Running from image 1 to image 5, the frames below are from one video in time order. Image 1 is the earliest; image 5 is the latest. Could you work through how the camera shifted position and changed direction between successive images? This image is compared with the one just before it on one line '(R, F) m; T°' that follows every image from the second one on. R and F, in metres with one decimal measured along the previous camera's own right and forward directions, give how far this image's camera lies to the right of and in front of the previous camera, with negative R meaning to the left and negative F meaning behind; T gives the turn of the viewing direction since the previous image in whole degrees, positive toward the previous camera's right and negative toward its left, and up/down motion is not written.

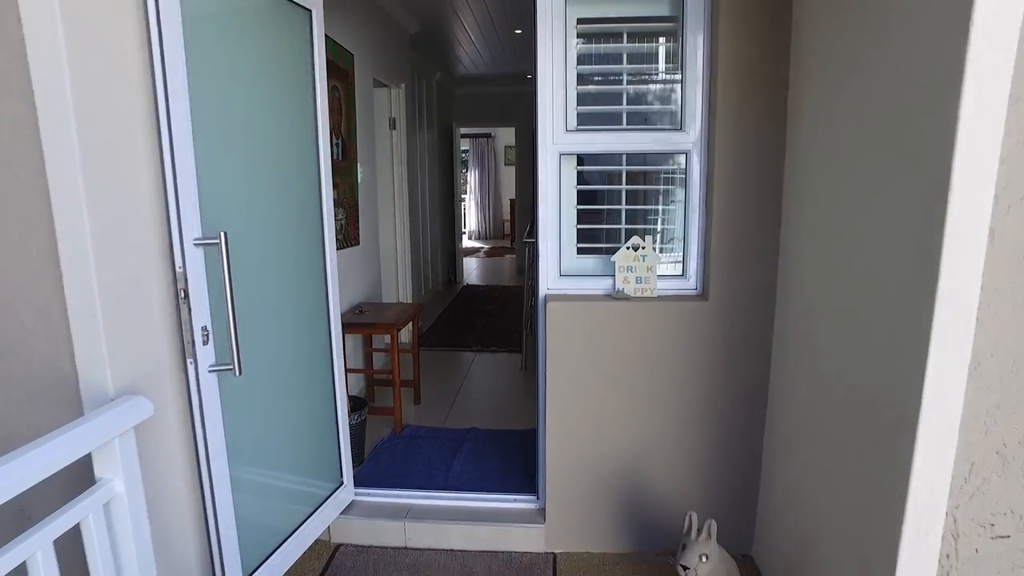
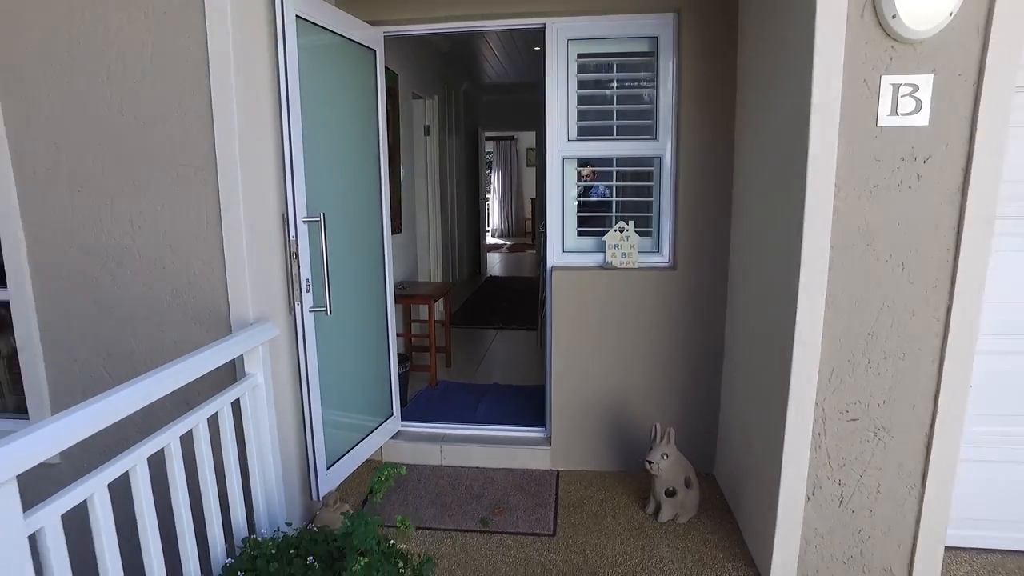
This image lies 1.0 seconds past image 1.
(0.0, -0.7) m; -2°
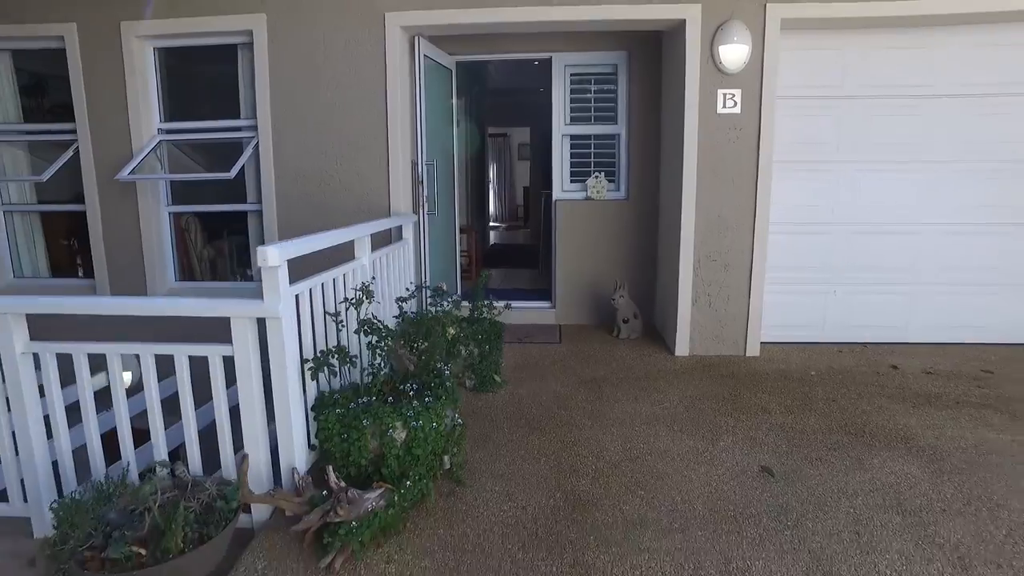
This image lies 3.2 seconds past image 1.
(-0.3, -2.0) m; +2°
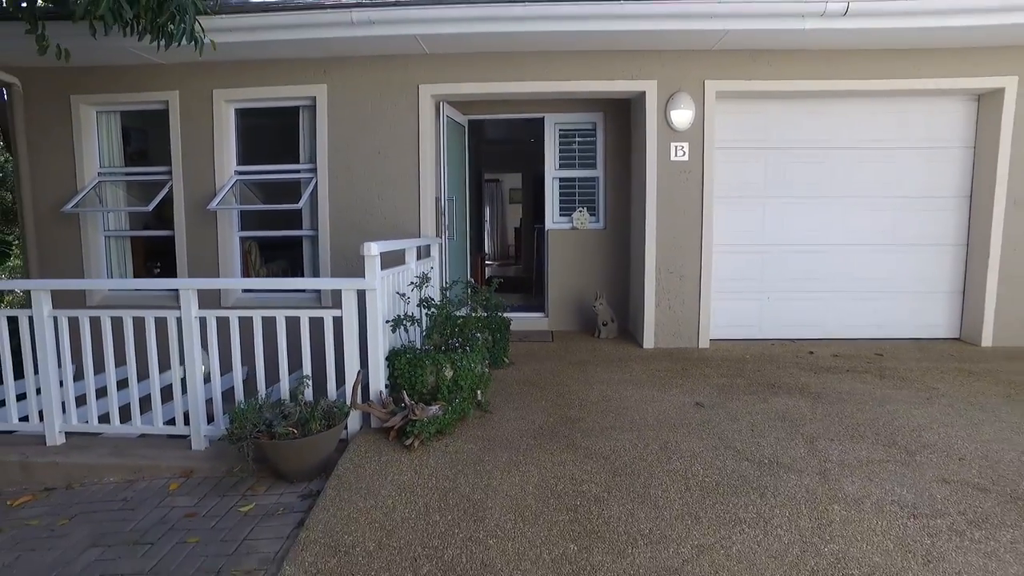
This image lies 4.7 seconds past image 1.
(-0.1, -1.2) m; +1°
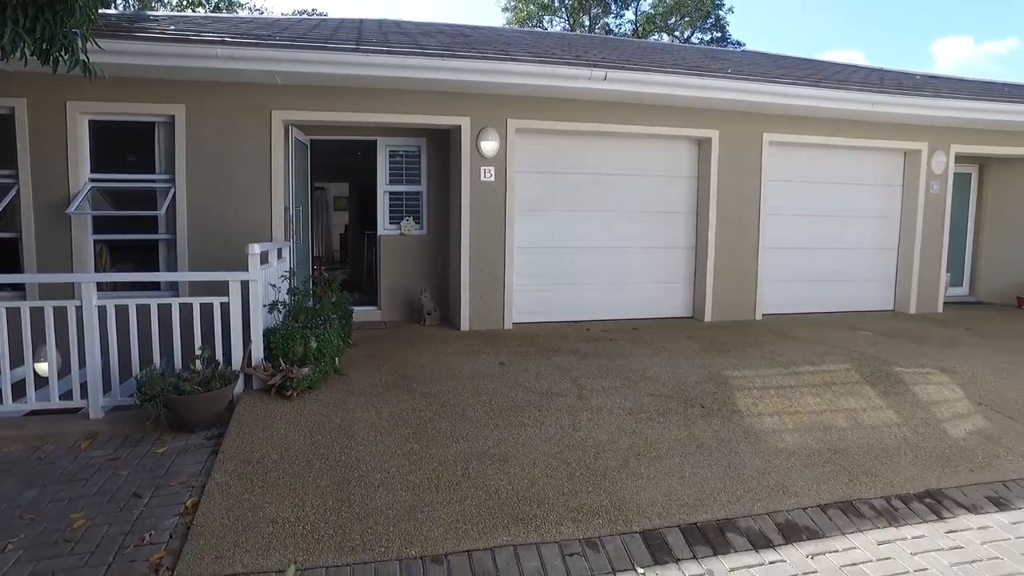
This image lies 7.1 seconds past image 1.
(-0.2, -1.2) m; +15°
